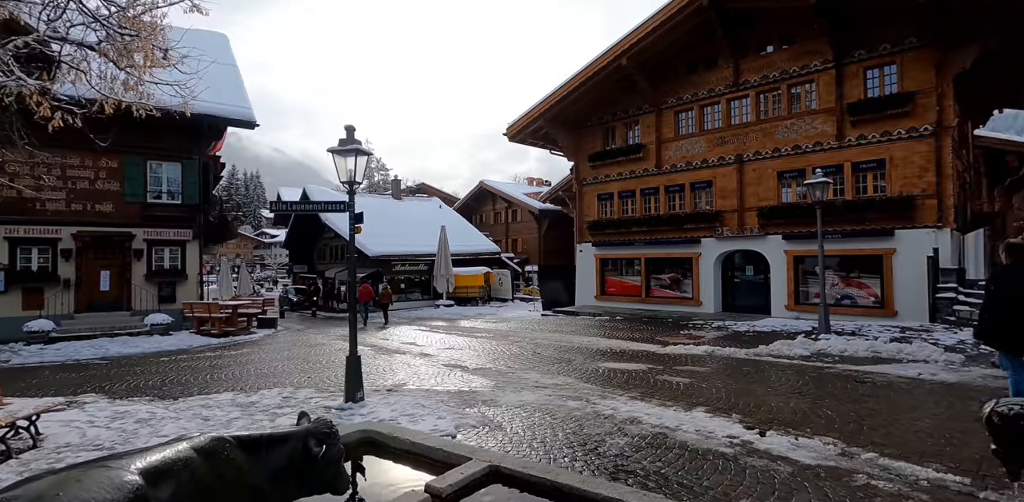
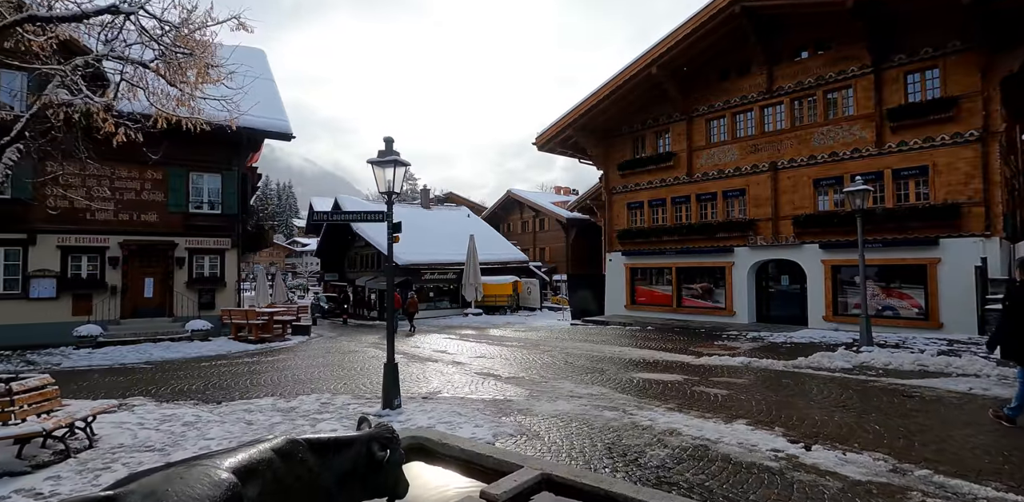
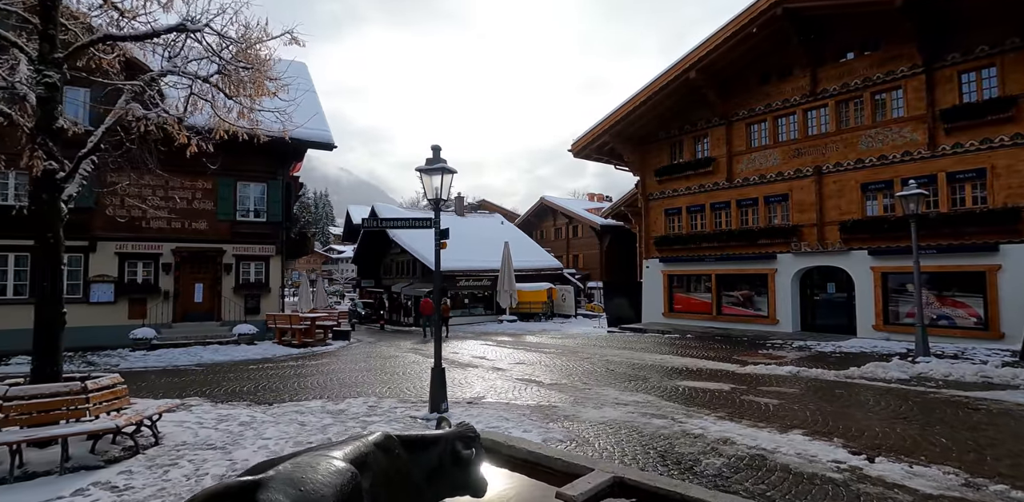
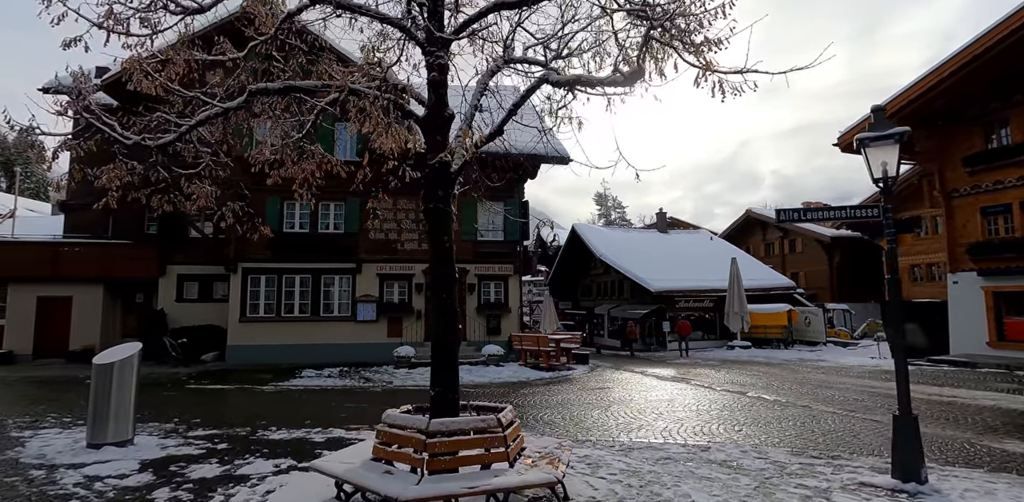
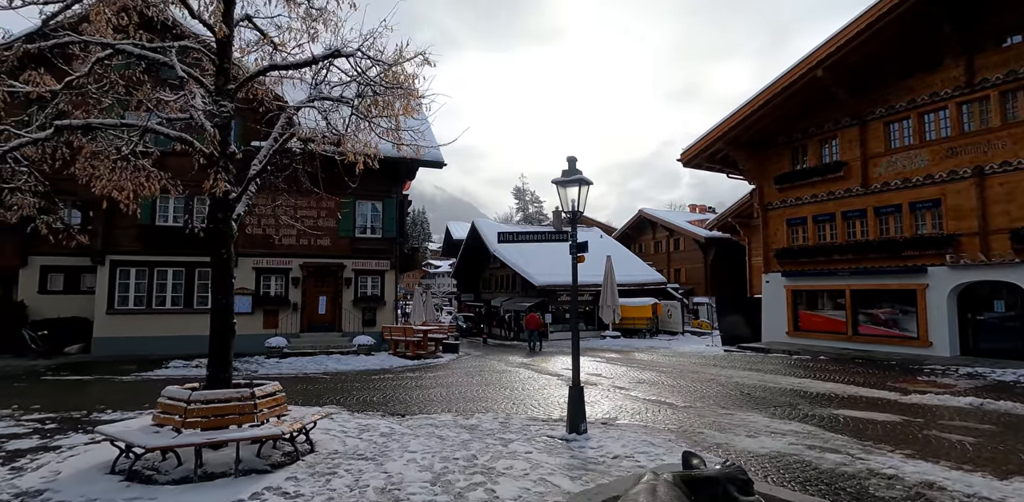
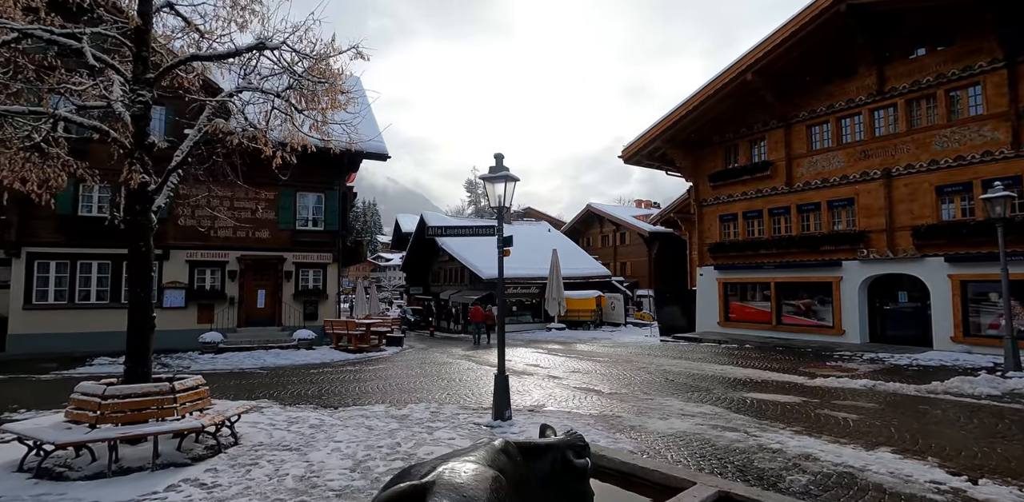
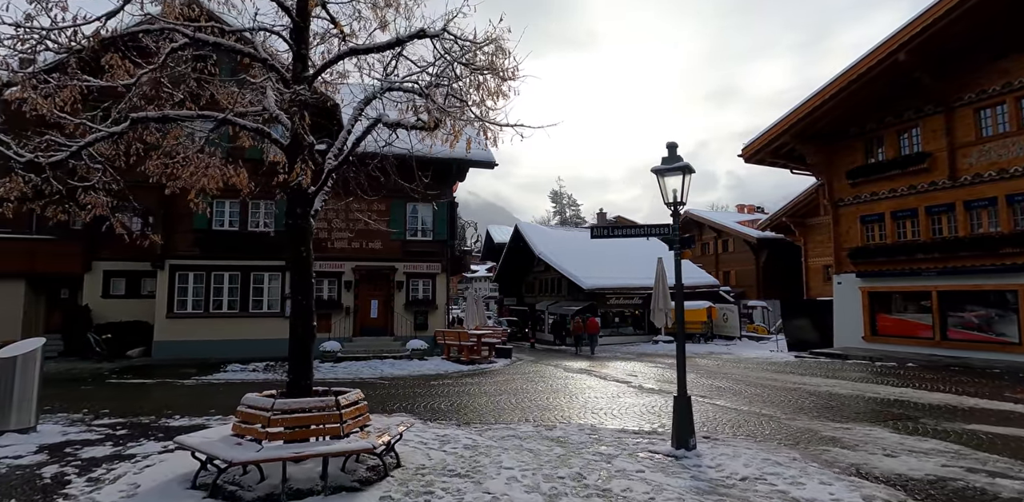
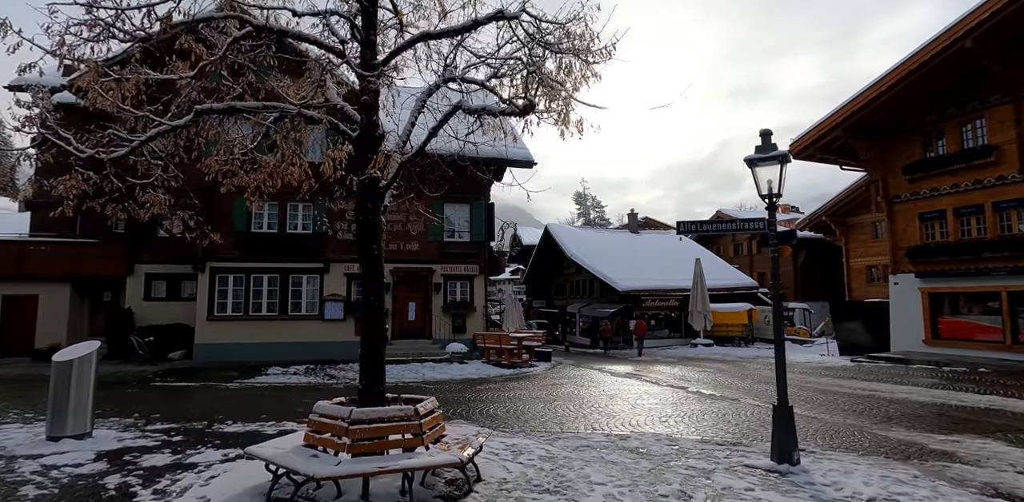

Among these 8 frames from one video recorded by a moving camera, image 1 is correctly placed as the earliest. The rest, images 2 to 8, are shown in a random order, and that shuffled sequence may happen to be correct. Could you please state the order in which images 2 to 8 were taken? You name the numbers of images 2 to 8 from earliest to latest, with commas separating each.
2, 3, 6, 5, 7, 8, 4
